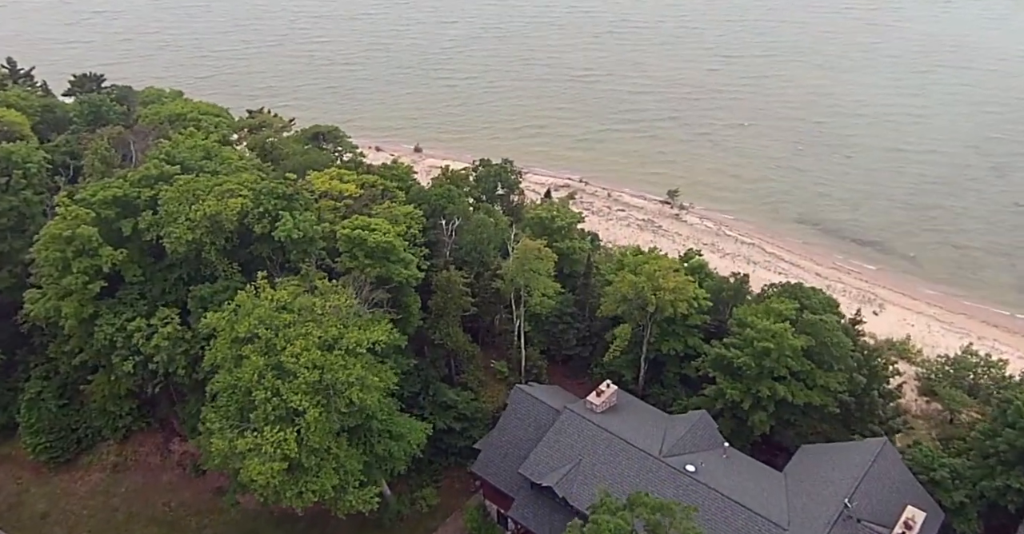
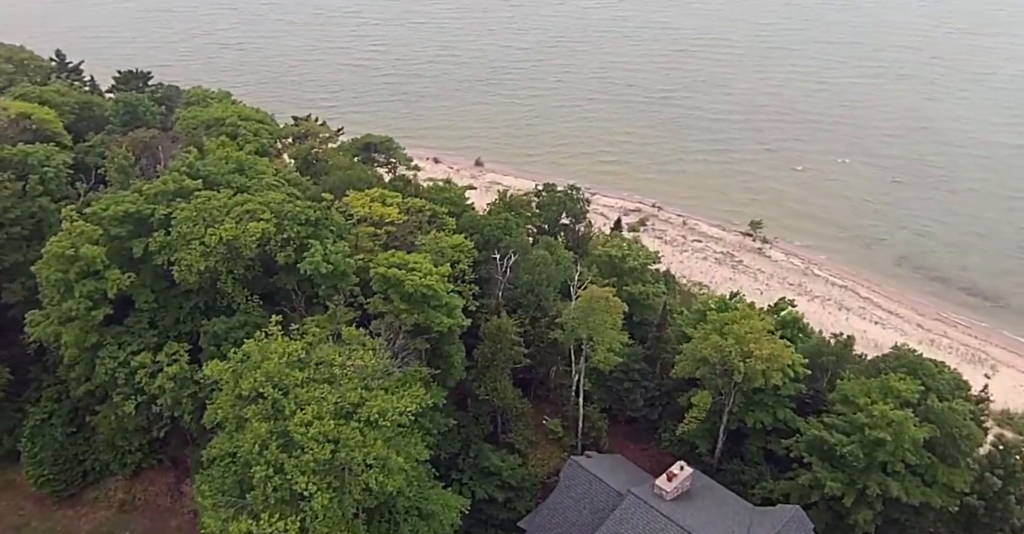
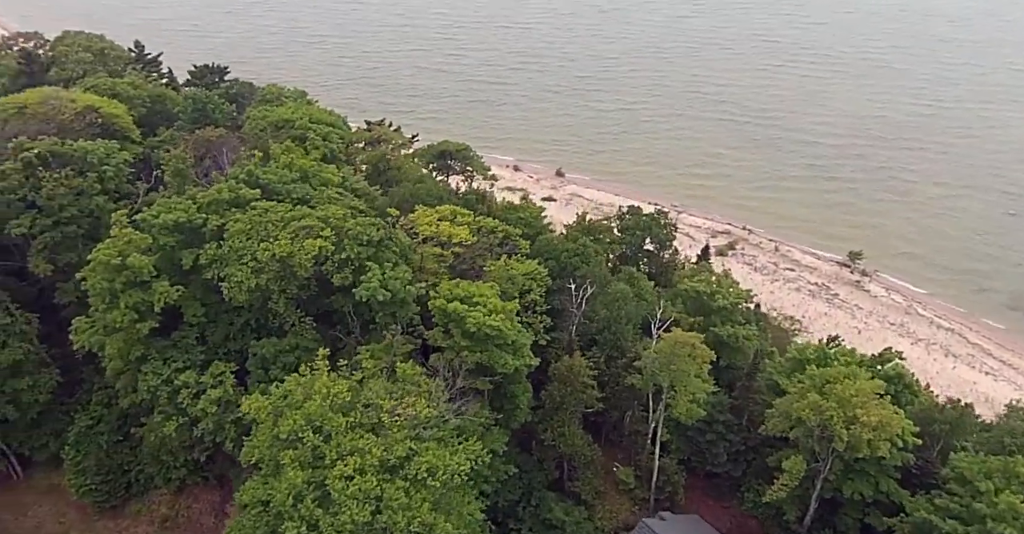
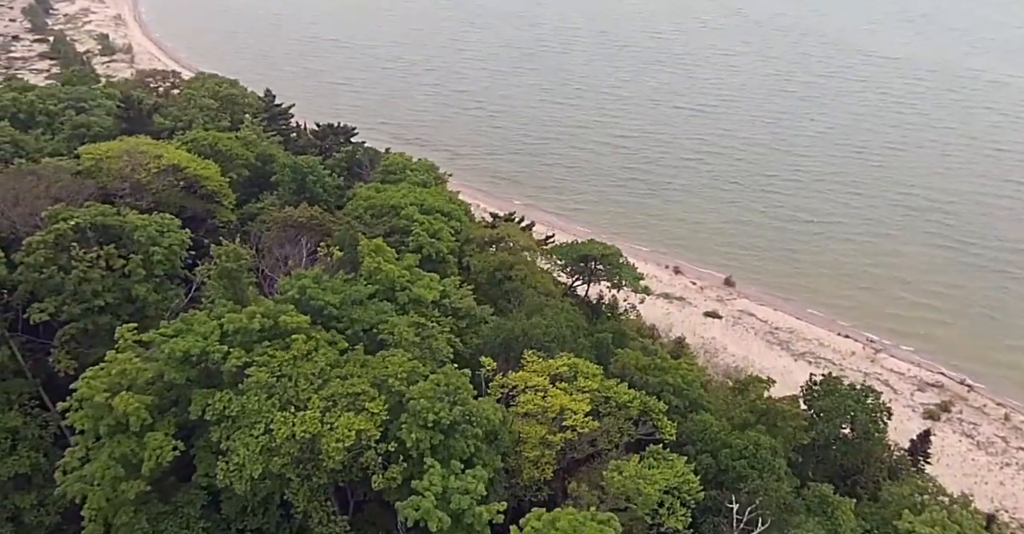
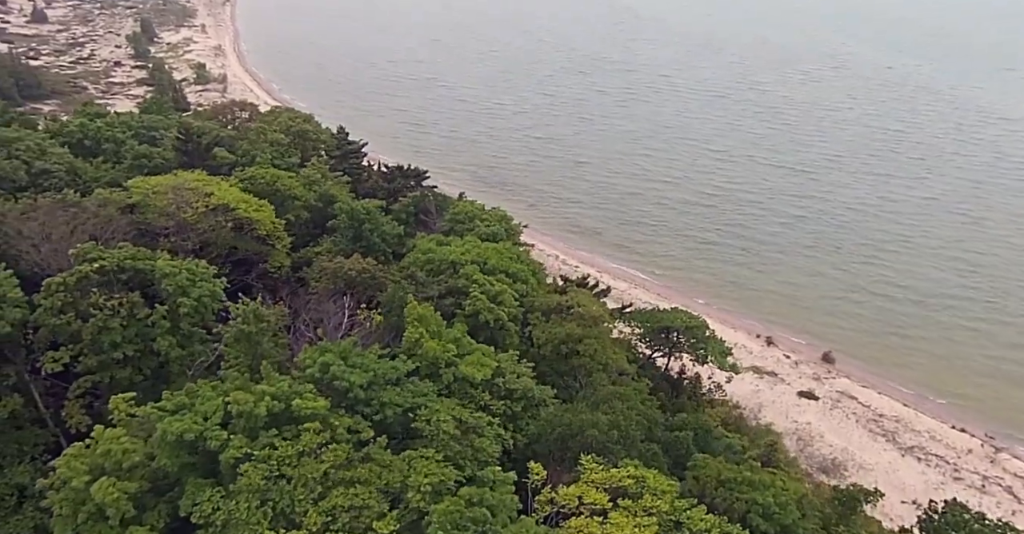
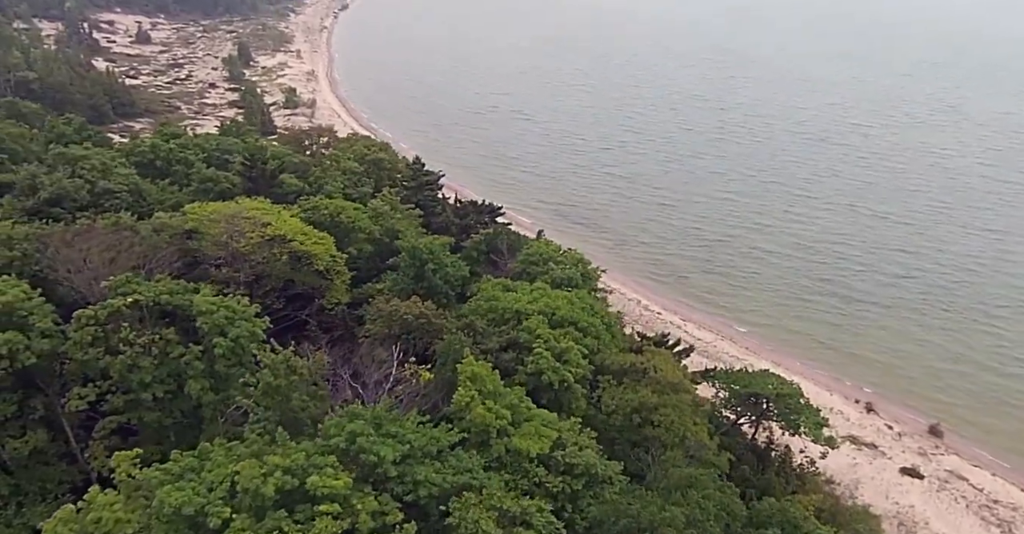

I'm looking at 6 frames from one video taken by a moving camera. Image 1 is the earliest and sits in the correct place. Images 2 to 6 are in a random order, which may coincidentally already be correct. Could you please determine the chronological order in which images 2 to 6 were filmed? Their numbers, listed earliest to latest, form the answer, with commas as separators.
2, 3, 4, 5, 6
